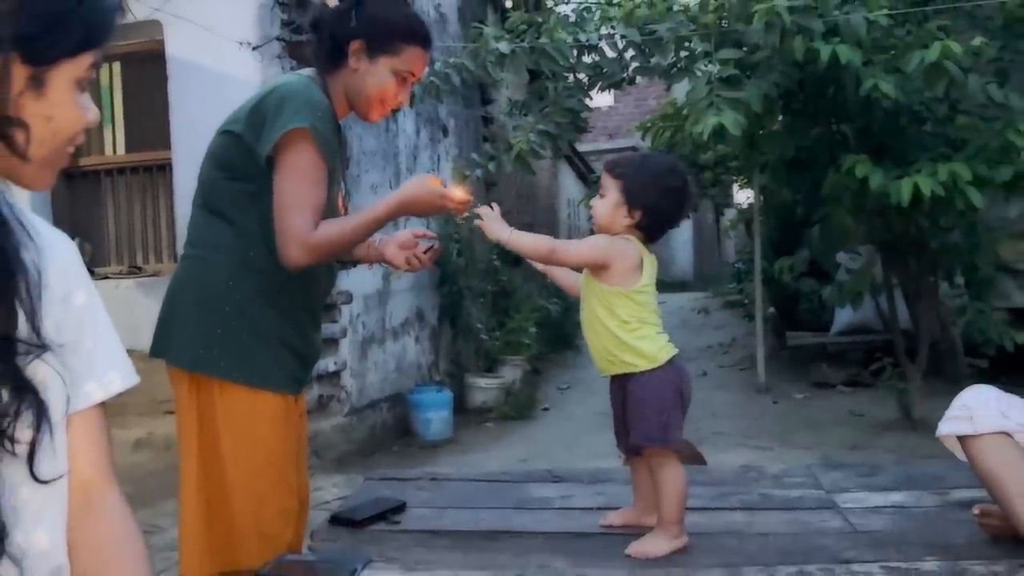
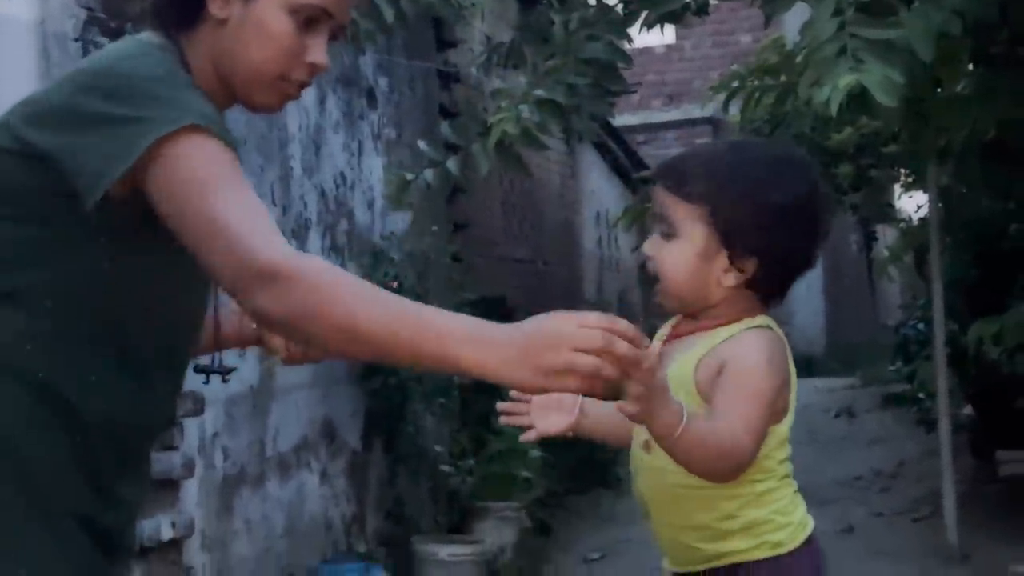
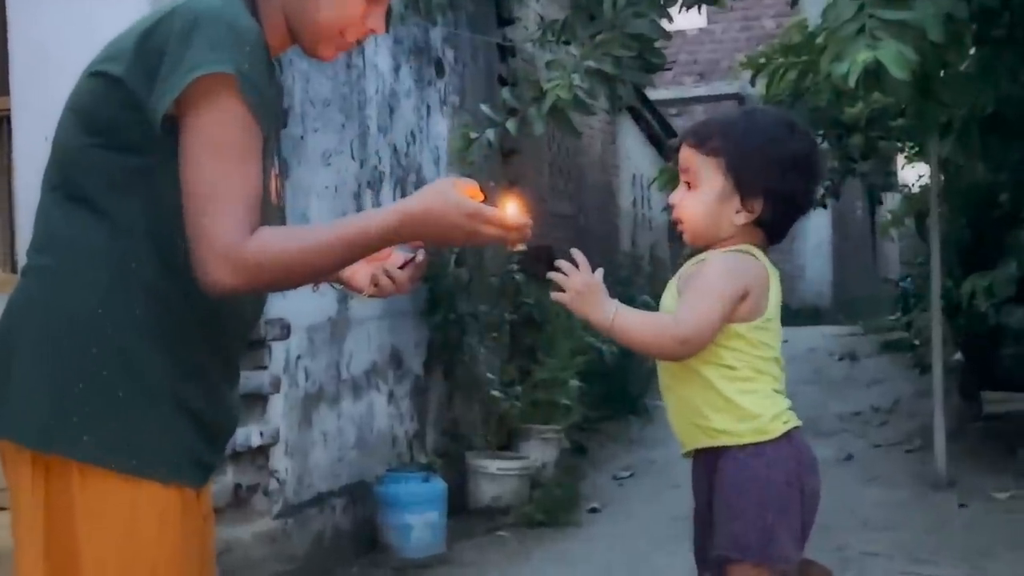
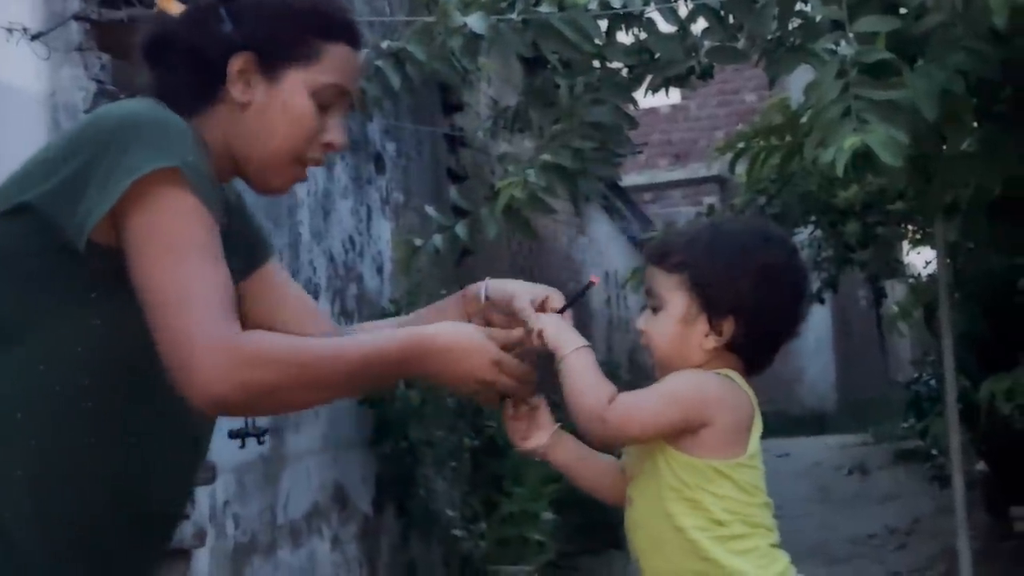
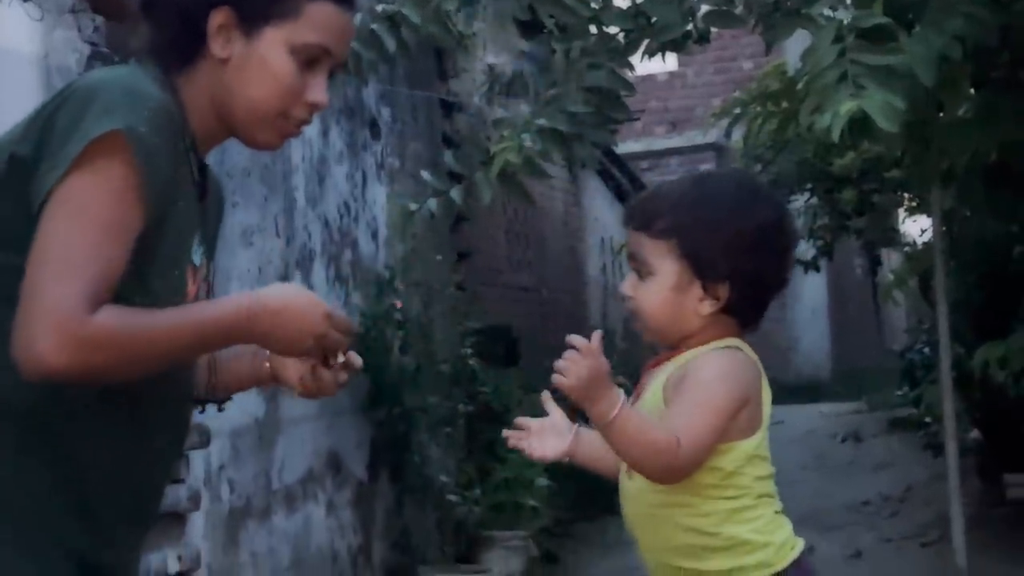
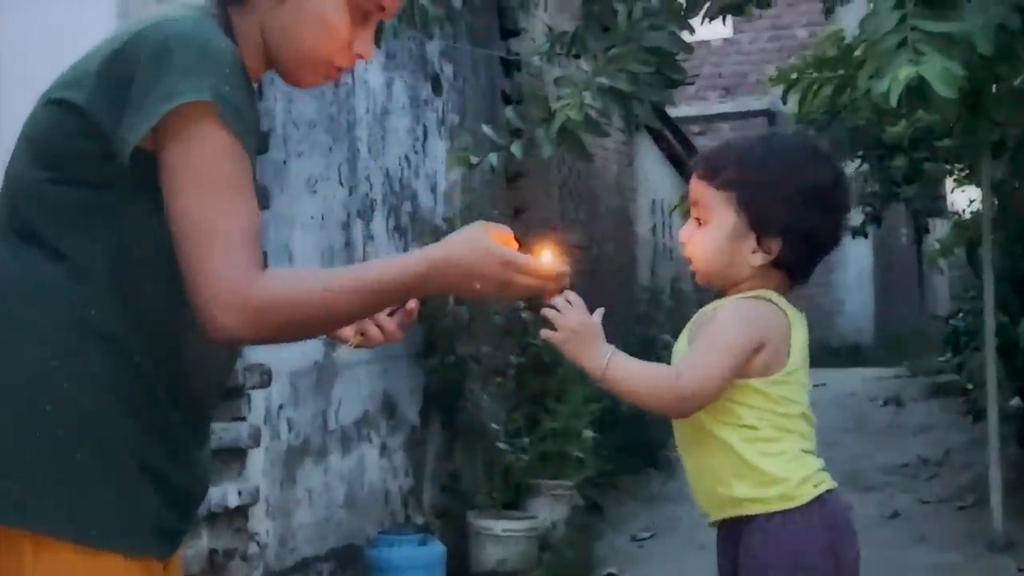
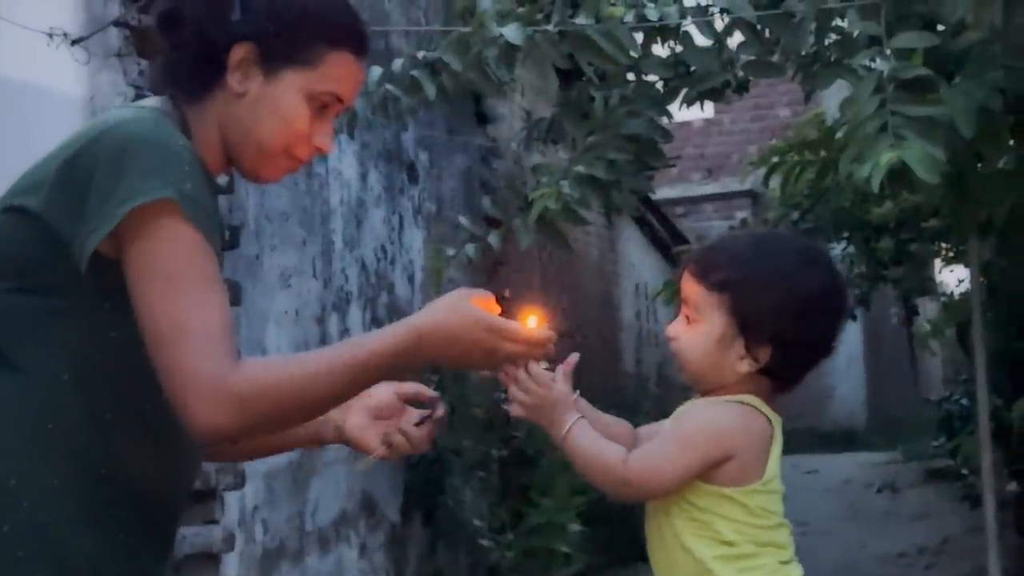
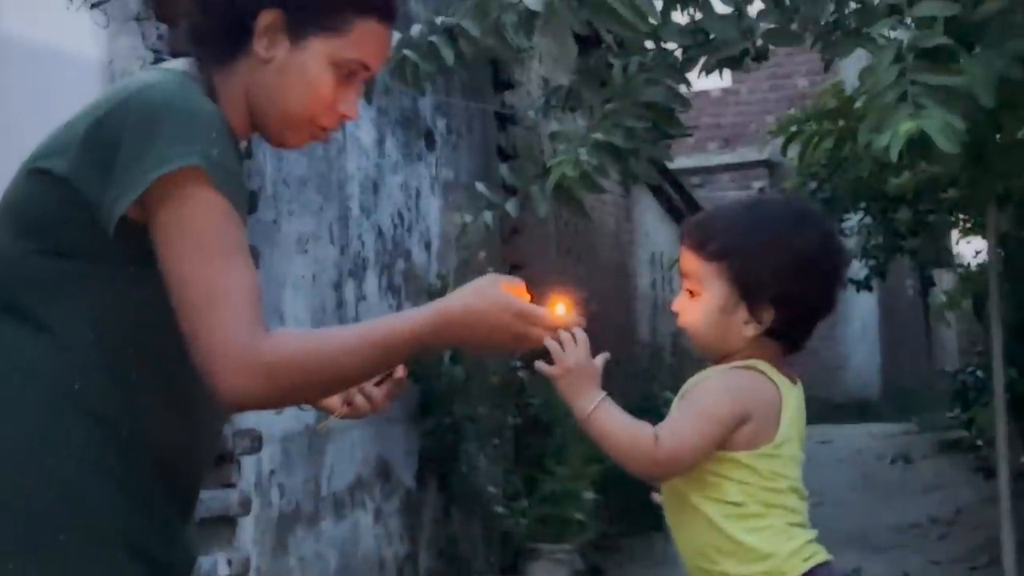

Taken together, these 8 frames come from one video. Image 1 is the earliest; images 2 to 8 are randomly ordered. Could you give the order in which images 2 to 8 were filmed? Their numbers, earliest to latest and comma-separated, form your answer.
3, 6, 8, 7, 4, 5, 2
